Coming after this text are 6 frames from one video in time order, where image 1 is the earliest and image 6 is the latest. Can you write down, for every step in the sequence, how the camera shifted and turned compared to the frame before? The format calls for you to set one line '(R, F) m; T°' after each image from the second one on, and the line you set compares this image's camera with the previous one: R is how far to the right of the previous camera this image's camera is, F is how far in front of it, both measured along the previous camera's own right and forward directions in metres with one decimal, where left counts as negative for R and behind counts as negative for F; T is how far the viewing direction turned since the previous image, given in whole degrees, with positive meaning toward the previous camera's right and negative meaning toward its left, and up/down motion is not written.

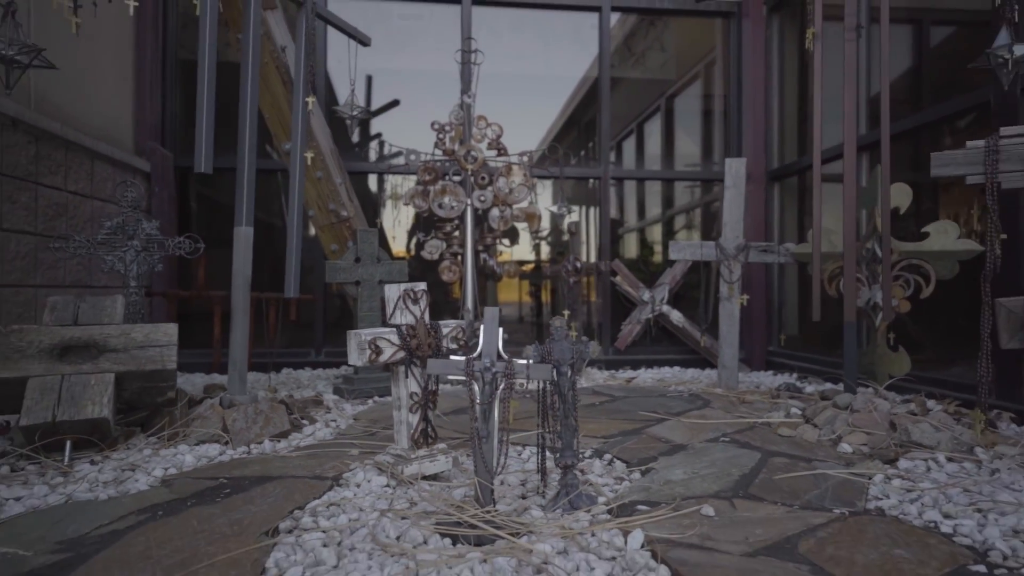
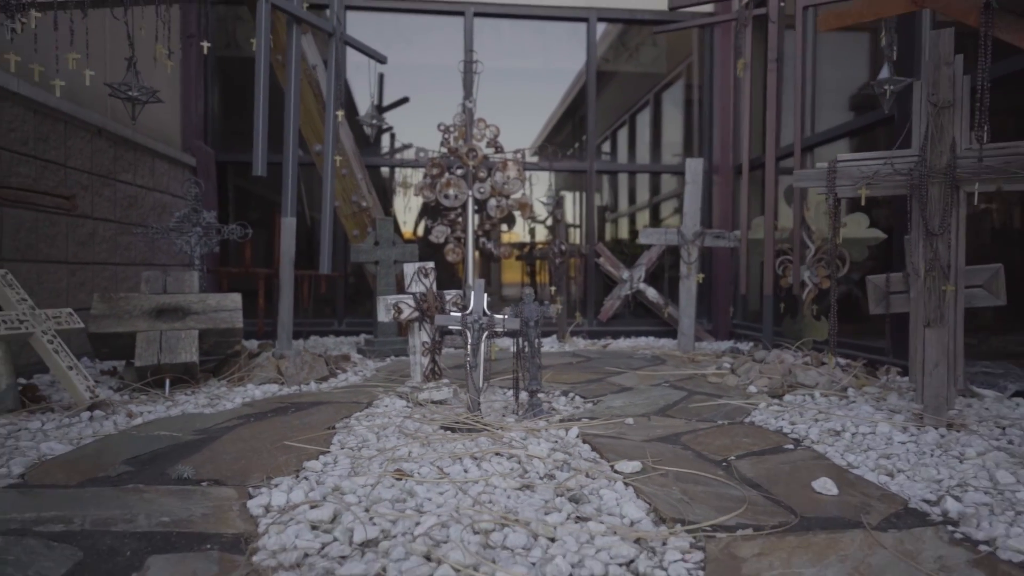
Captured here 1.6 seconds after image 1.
(+0.1, -1.0) m; -1°
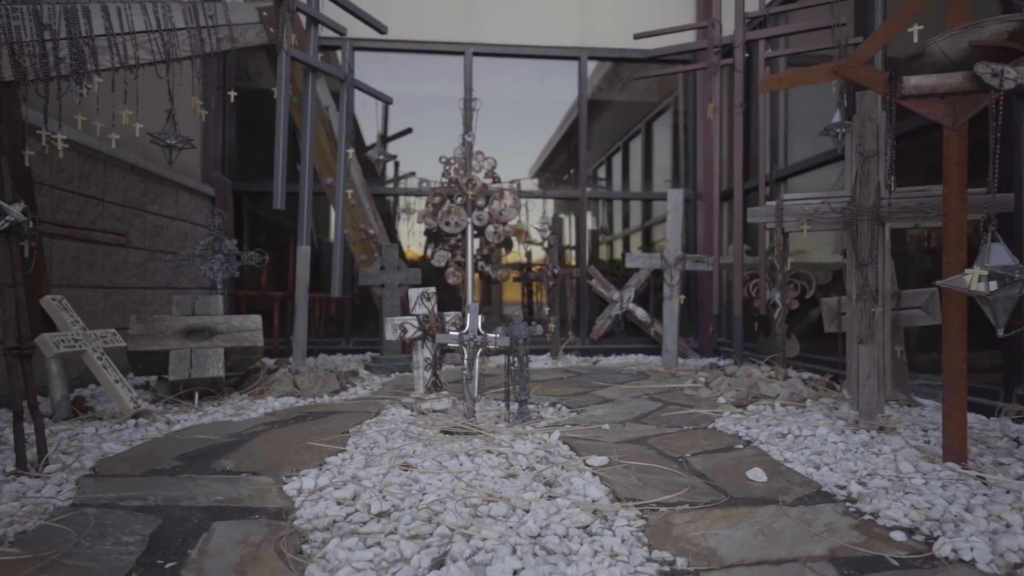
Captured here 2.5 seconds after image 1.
(+0.1, -0.5) m; 0°
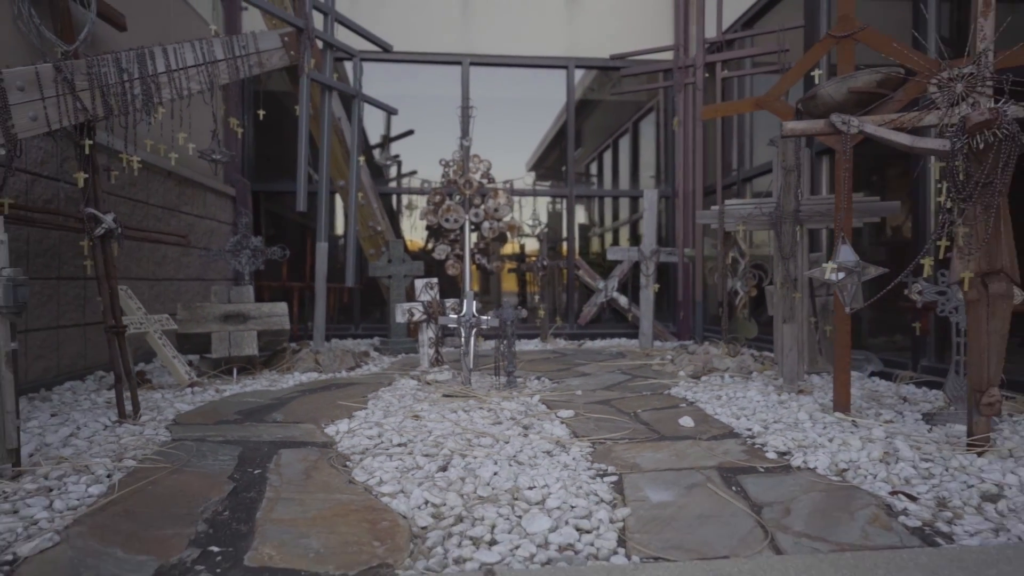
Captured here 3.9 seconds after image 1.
(+0.1, -0.8) m; 0°
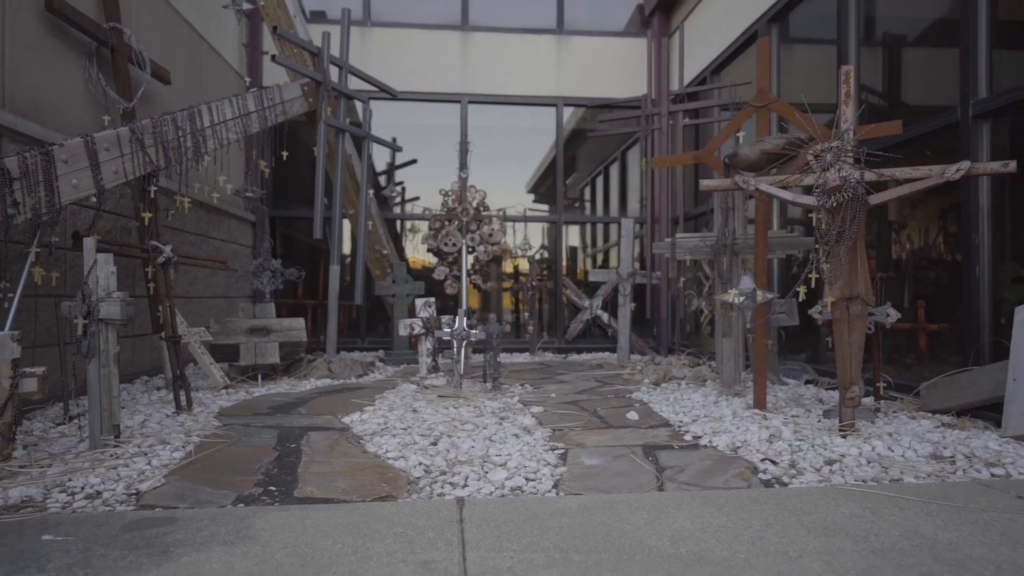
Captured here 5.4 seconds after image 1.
(+0.2, -0.9) m; 0°
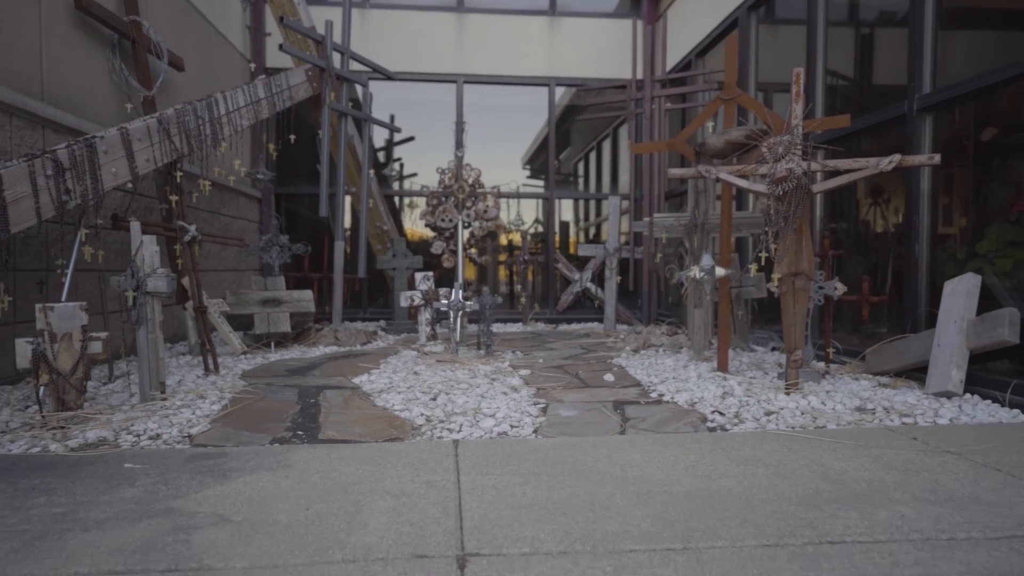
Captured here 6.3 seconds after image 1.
(+0.1, -0.5) m; 0°
